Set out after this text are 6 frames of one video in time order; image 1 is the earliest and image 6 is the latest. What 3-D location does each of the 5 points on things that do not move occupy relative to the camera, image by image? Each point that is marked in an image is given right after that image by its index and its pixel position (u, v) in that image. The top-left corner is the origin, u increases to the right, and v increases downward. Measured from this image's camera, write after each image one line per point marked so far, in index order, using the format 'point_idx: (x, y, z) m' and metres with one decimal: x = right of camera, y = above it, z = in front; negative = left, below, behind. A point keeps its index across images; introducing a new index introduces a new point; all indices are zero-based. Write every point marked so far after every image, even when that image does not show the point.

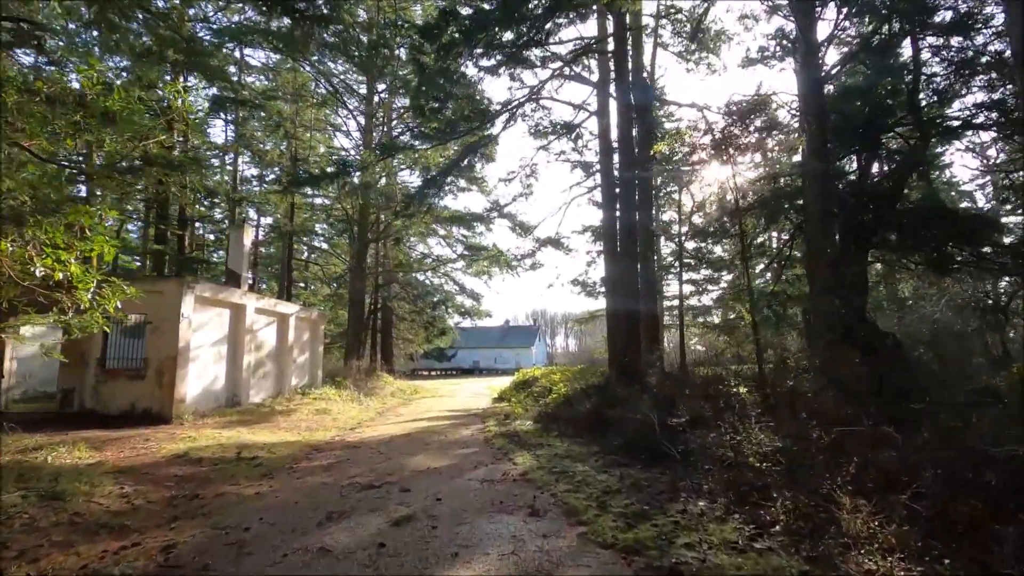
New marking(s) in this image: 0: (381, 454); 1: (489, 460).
0: (-1.9, -2.4, +7.6) m
1: (-0.3, -2.2, +6.8) m
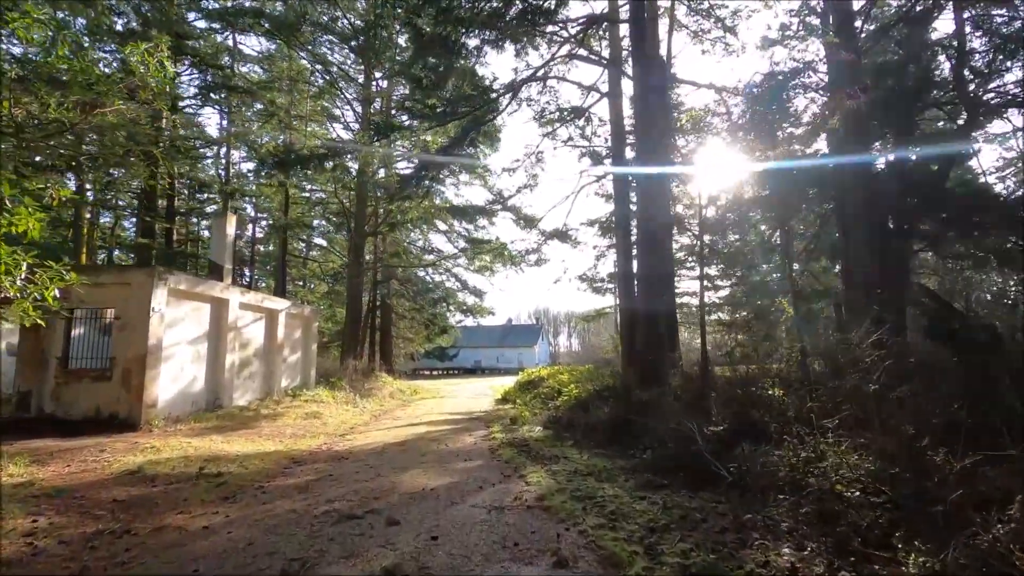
0: (-1.8, -2.2, +6.5) m
1: (-0.2, -2.0, +5.7) m
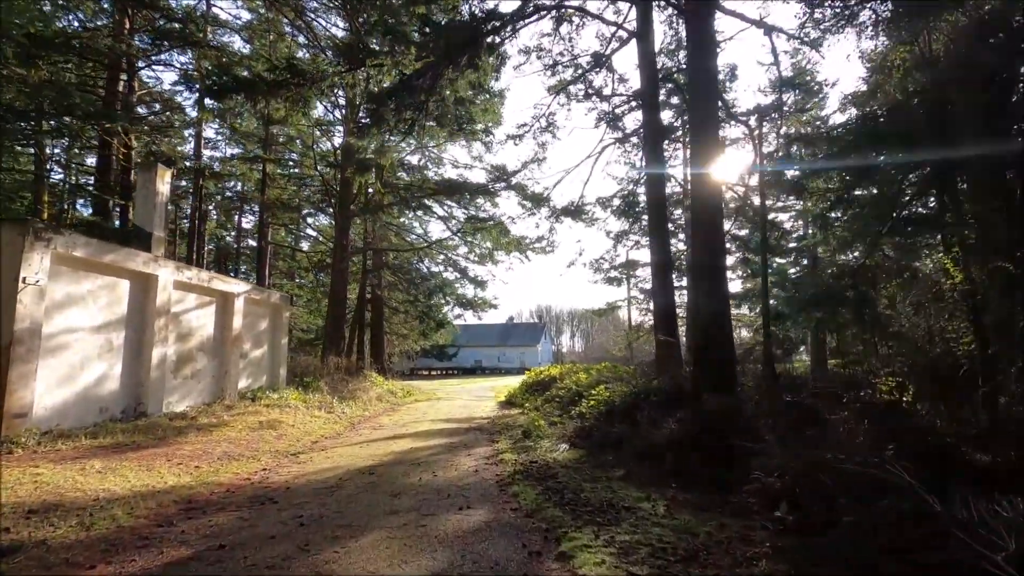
0: (-1.6, -1.8, +3.9) m
1: (0.0, -1.6, +3.1) m
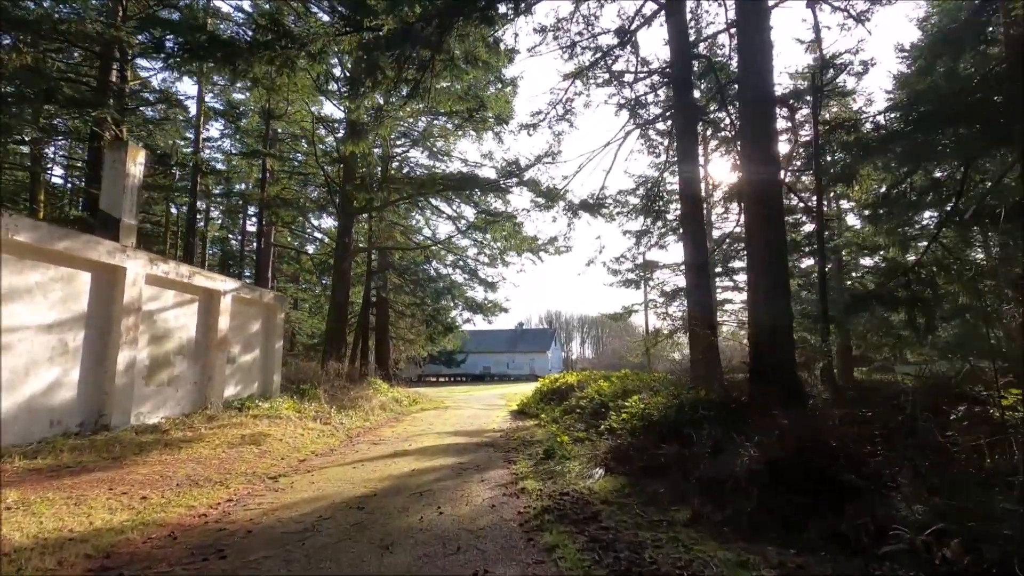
0: (-1.4, -1.6, +2.6) m
1: (+0.2, -1.4, +1.8) m
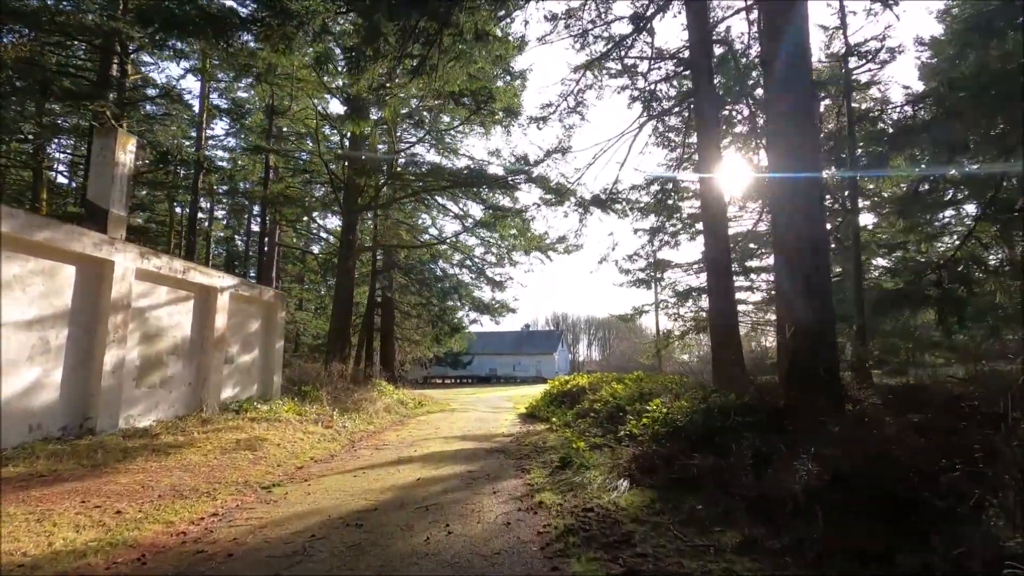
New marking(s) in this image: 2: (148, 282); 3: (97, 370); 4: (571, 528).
0: (-1.2, -1.5, +2.1) m
1: (+0.3, -1.3, +1.3) m
2: (-5.8, +0.1, +8.5) m
3: (-5.7, -1.1, +7.3) m
4: (+0.4, -1.8, +4.0) m
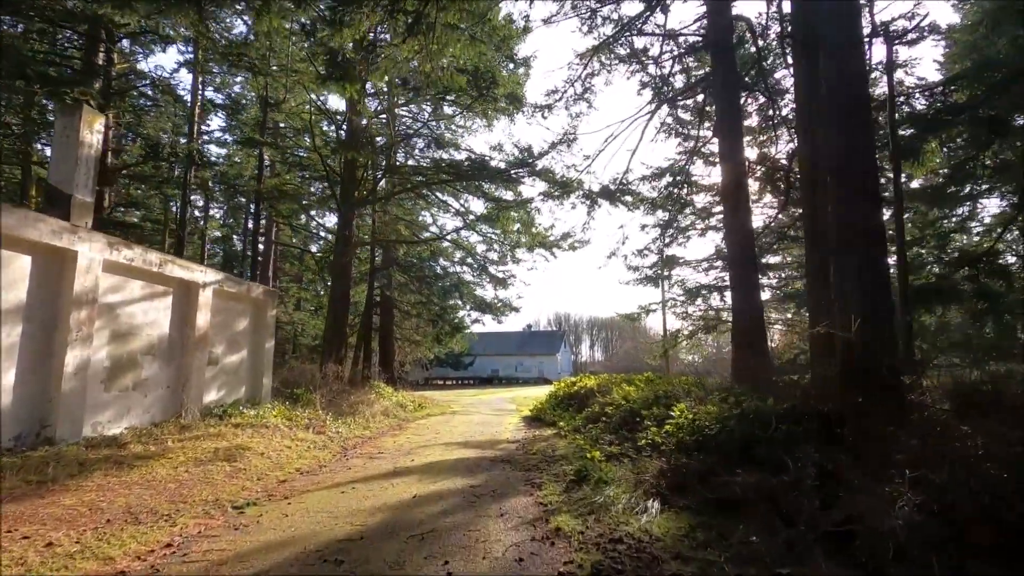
0: (-1.2, -1.4, +1.4) m
1: (+0.4, -1.2, +0.5) m
2: (-5.7, +0.2, +7.7) m
3: (-5.6, -1.0, +6.6) m
4: (+0.5, -1.7, +3.2) m
